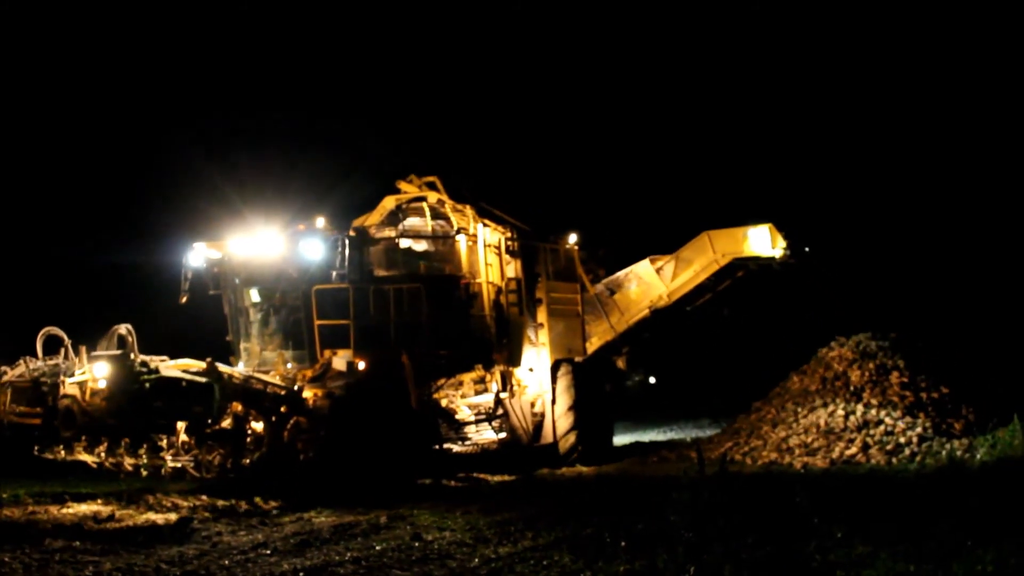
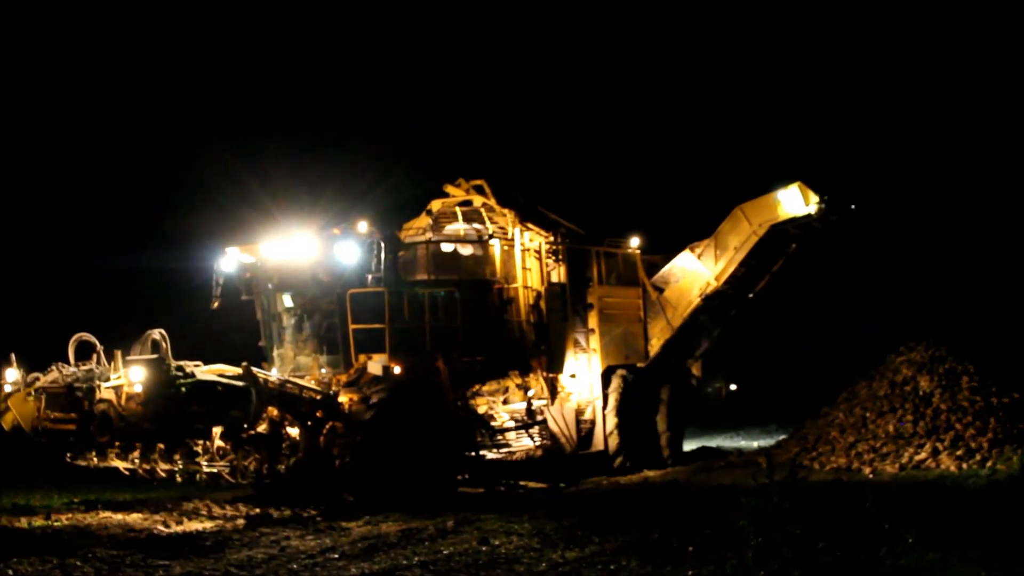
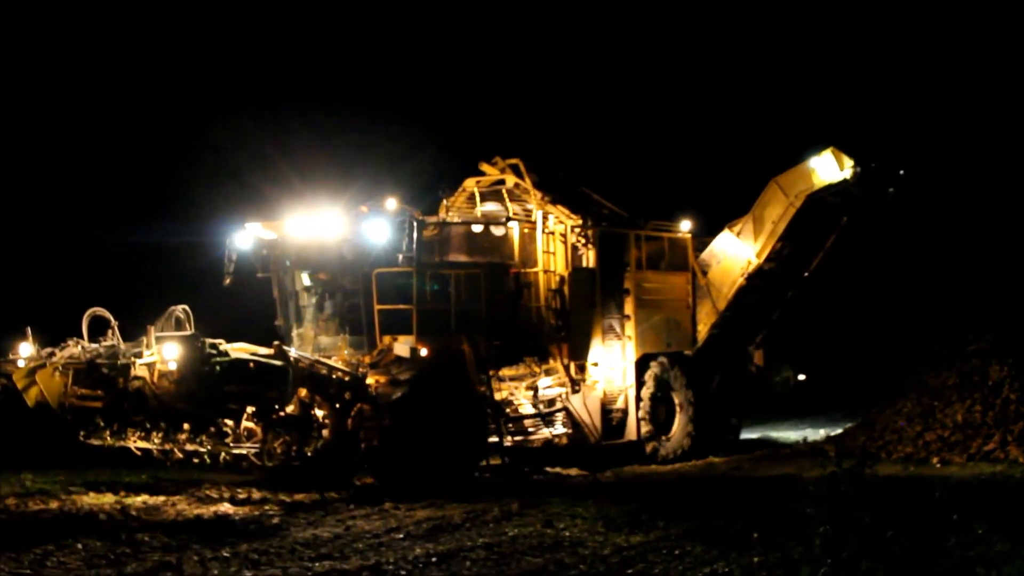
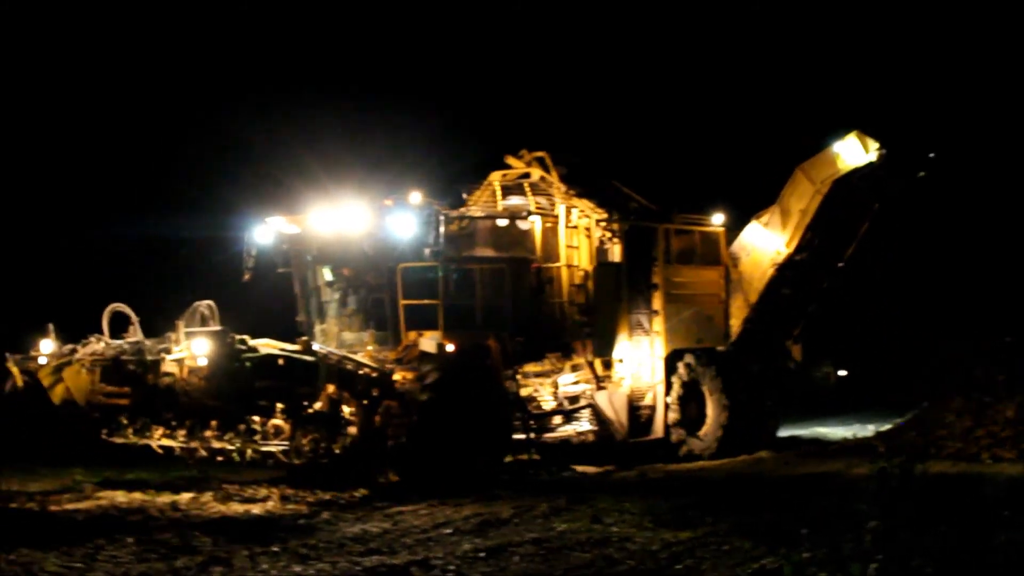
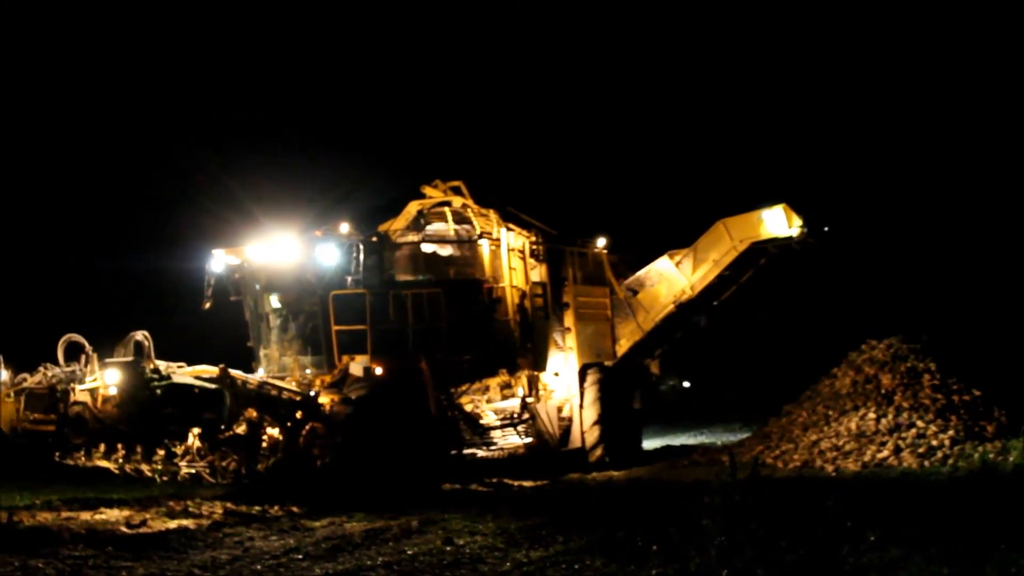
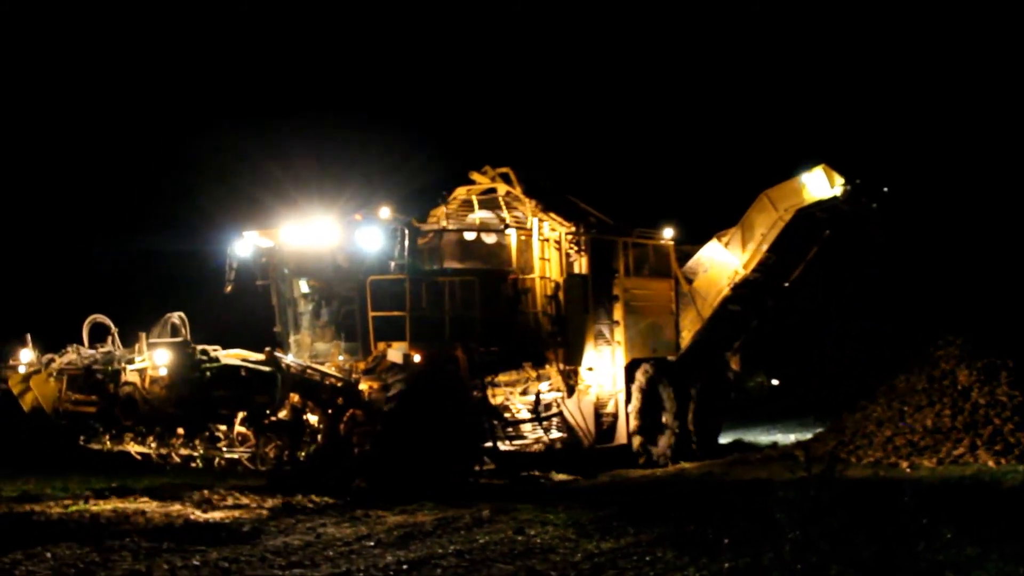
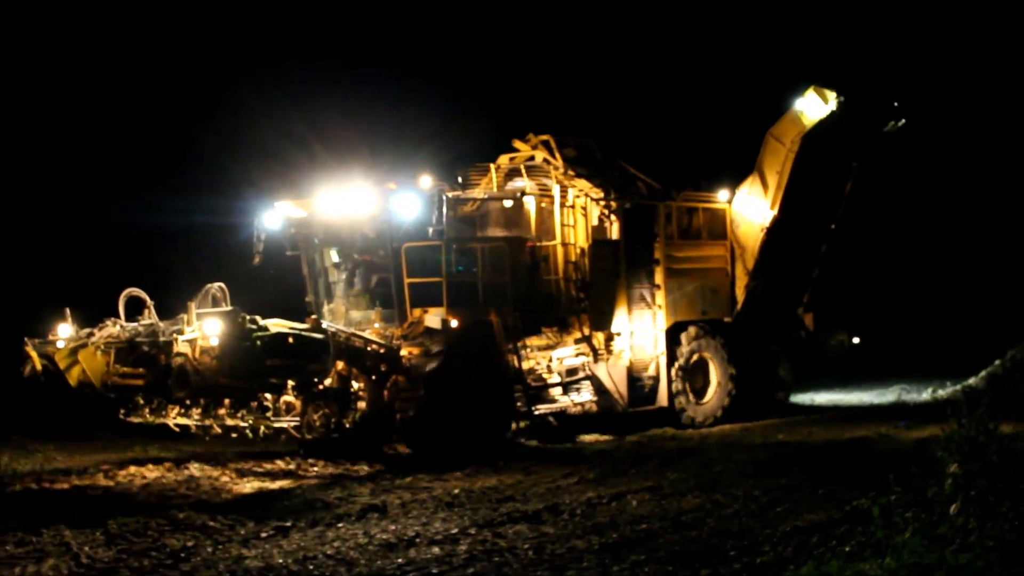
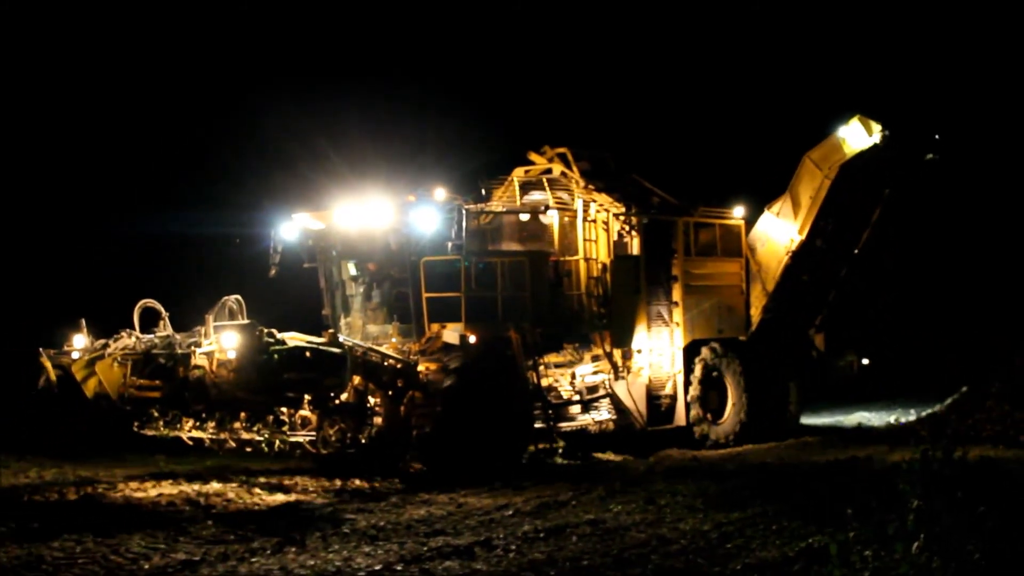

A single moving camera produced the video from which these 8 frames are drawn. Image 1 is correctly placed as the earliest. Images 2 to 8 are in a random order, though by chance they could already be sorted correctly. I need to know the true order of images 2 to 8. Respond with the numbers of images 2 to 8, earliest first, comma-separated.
5, 2, 6, 3, 4, 8, 7
